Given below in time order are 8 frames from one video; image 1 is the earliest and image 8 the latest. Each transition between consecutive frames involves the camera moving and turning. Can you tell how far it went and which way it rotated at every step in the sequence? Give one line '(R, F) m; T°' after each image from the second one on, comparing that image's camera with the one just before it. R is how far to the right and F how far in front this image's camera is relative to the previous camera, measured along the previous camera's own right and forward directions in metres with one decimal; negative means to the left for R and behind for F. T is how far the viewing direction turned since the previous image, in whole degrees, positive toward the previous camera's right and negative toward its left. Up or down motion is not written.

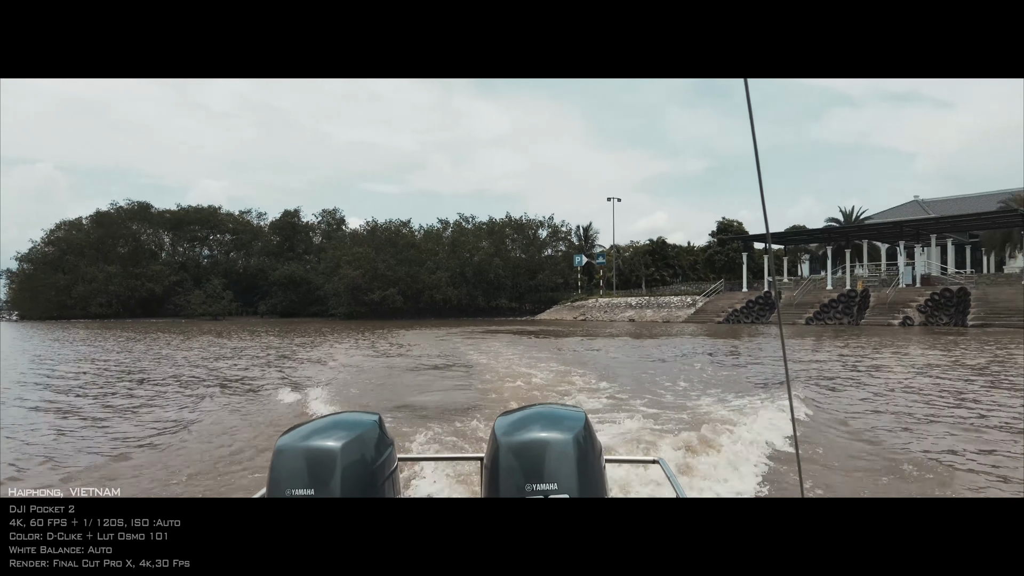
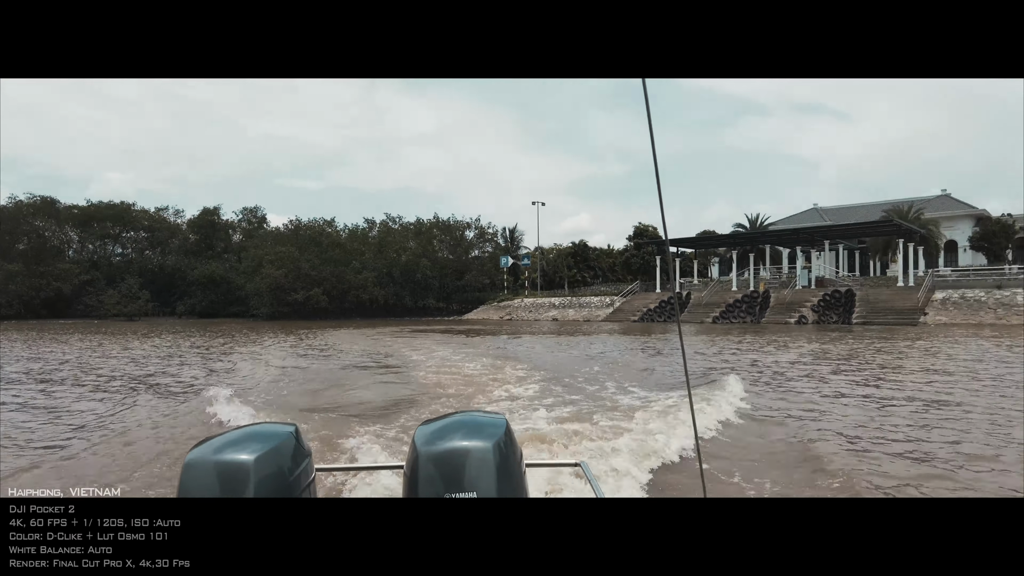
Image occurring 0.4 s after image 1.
(+0.1, -0.3) m; +8°
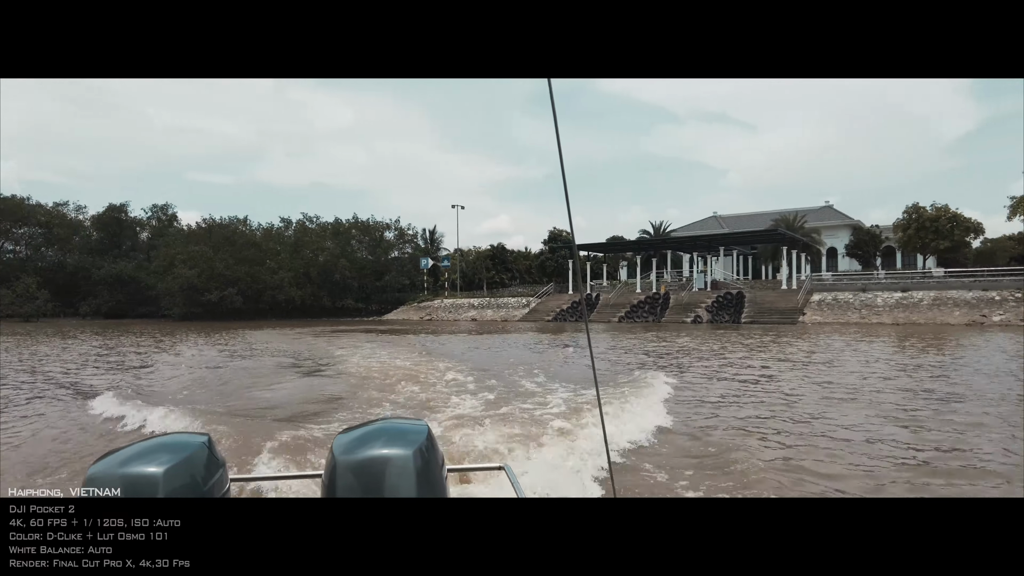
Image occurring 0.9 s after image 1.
(0.0, -0.4) m; +9°
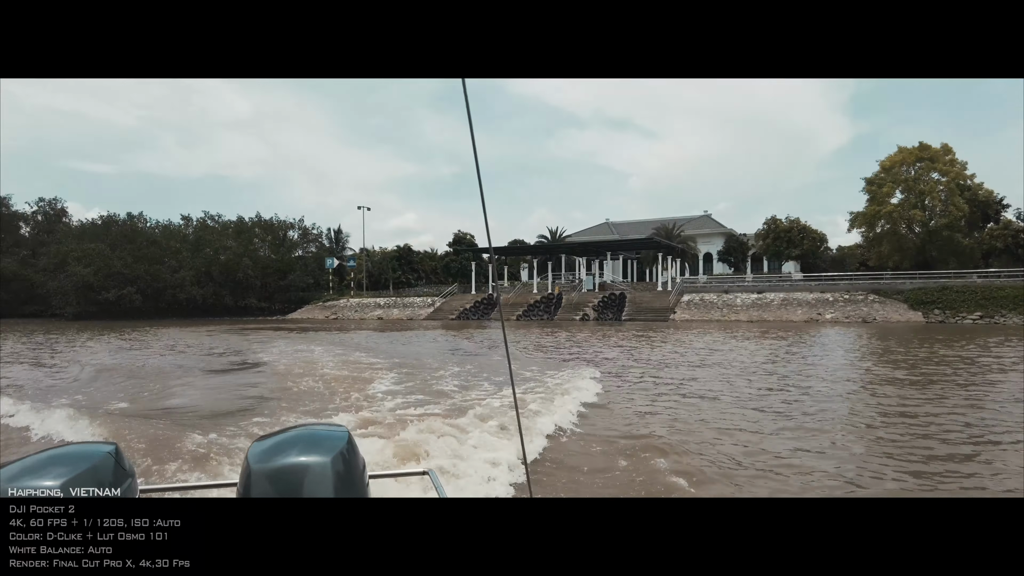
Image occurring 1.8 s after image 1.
(0.0, -0.8) m; +10°
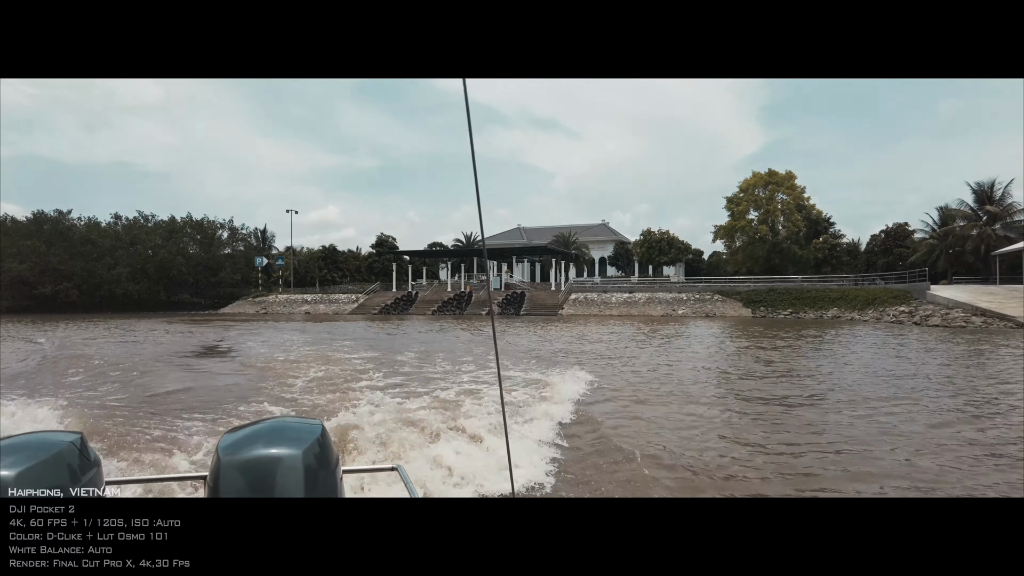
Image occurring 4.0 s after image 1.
(+0.3, -2.3) m; +8°
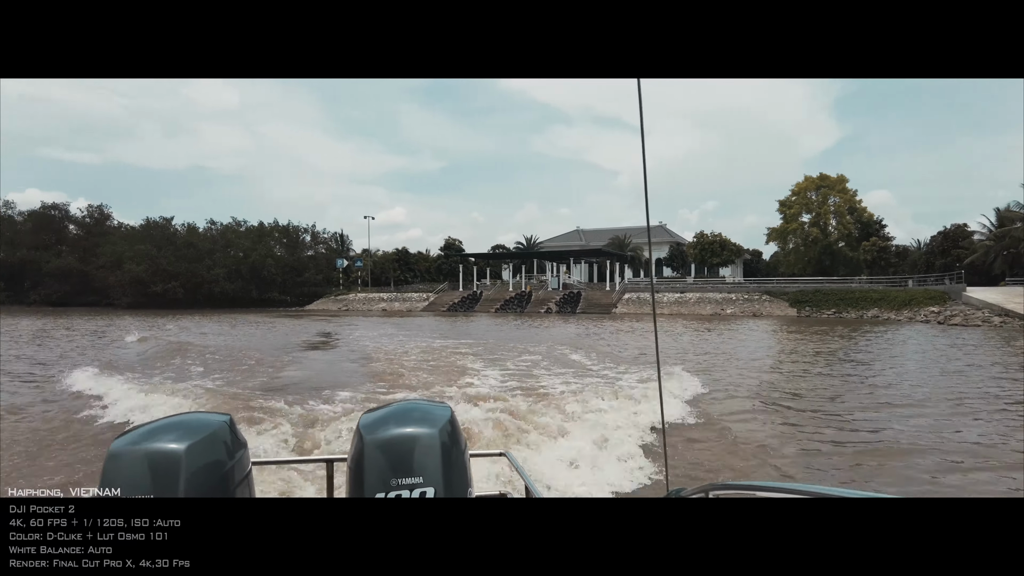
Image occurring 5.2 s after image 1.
(+0.1, -1.9) m; -7°
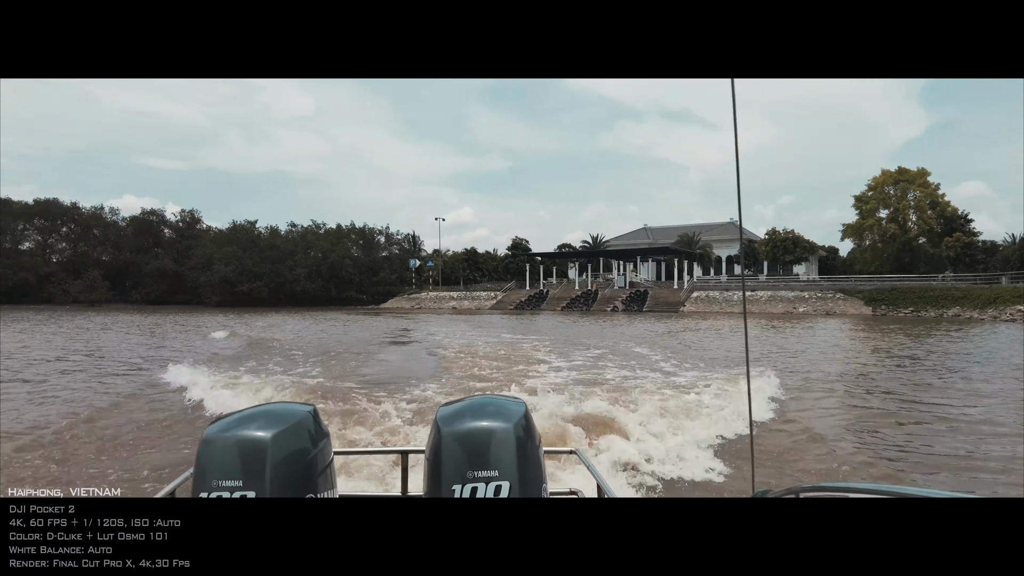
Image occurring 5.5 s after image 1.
(+0.1, -0.9) m; -8°
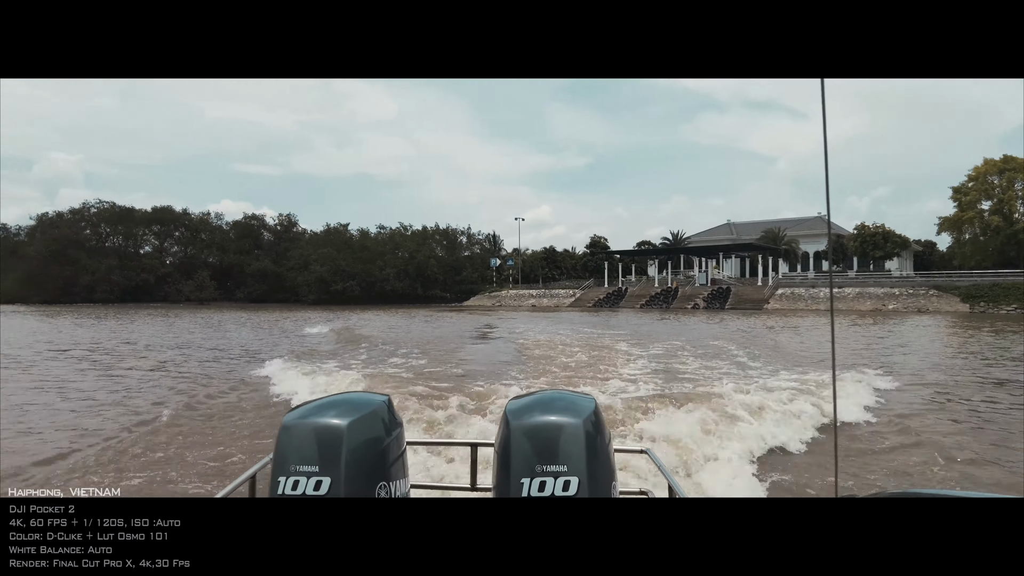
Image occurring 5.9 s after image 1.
(+0.2, -1.1) m; -9°
